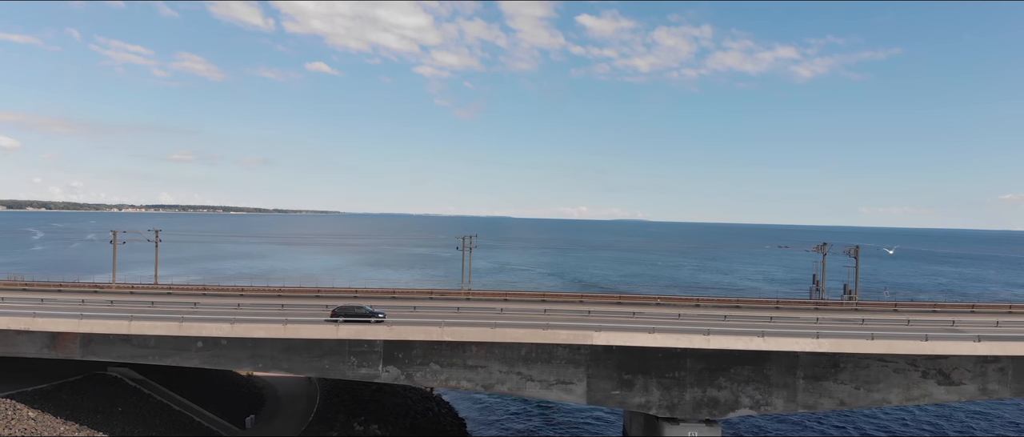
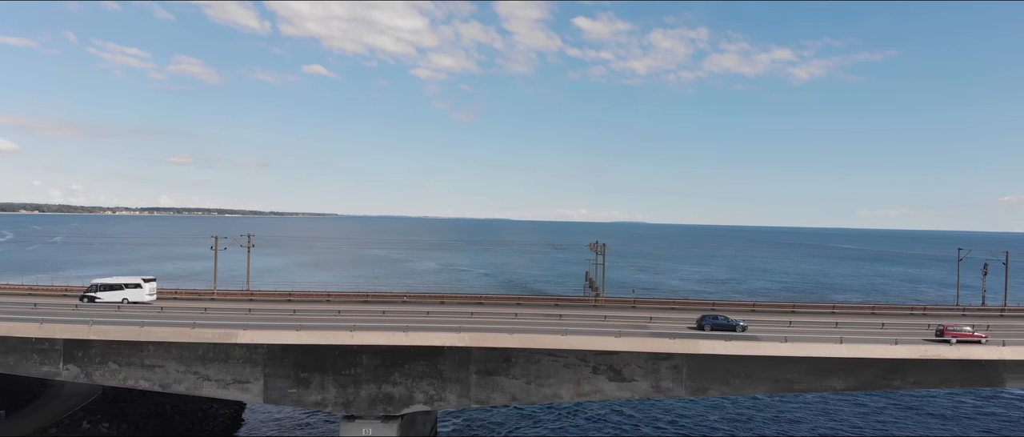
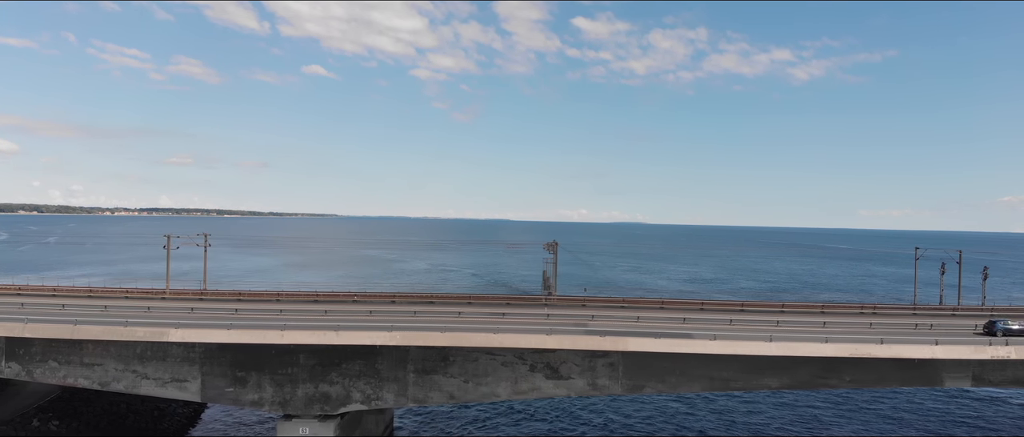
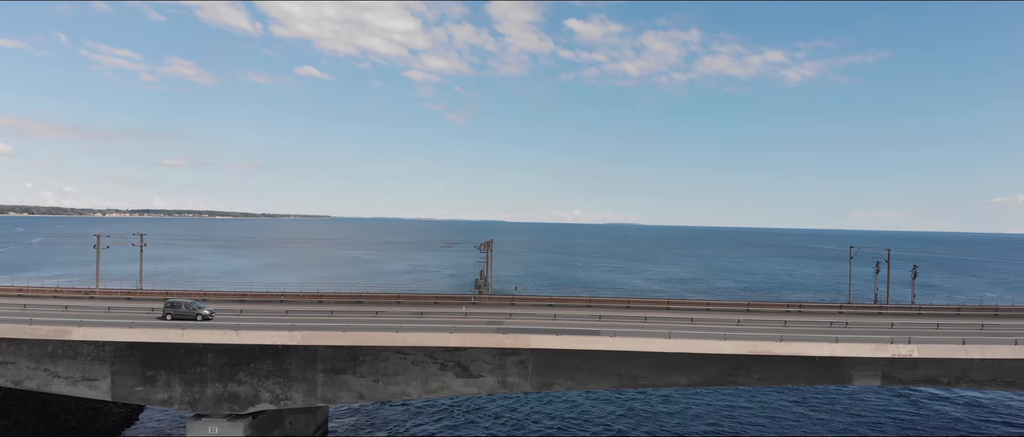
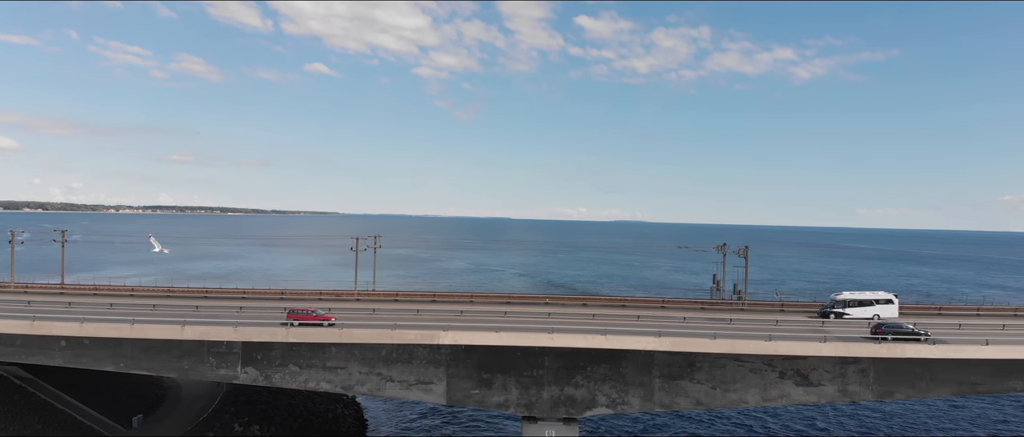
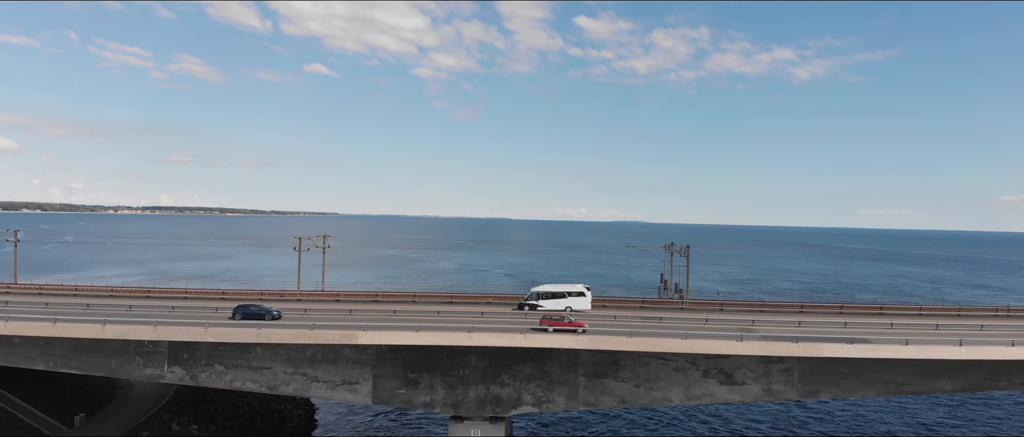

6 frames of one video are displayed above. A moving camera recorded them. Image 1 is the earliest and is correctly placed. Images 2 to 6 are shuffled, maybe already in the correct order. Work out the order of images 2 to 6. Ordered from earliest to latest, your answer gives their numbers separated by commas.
5, 6, 2, 3, 4
